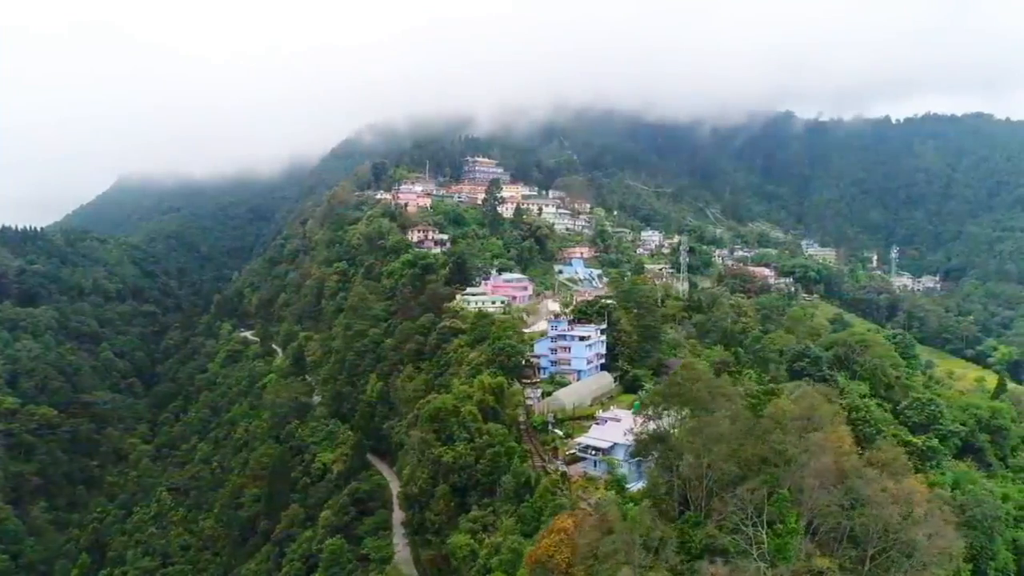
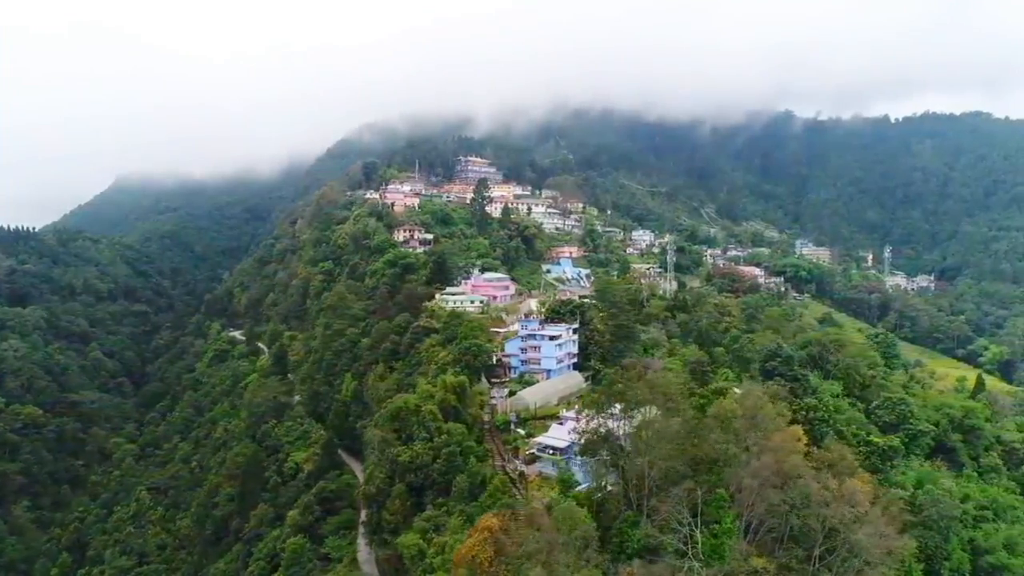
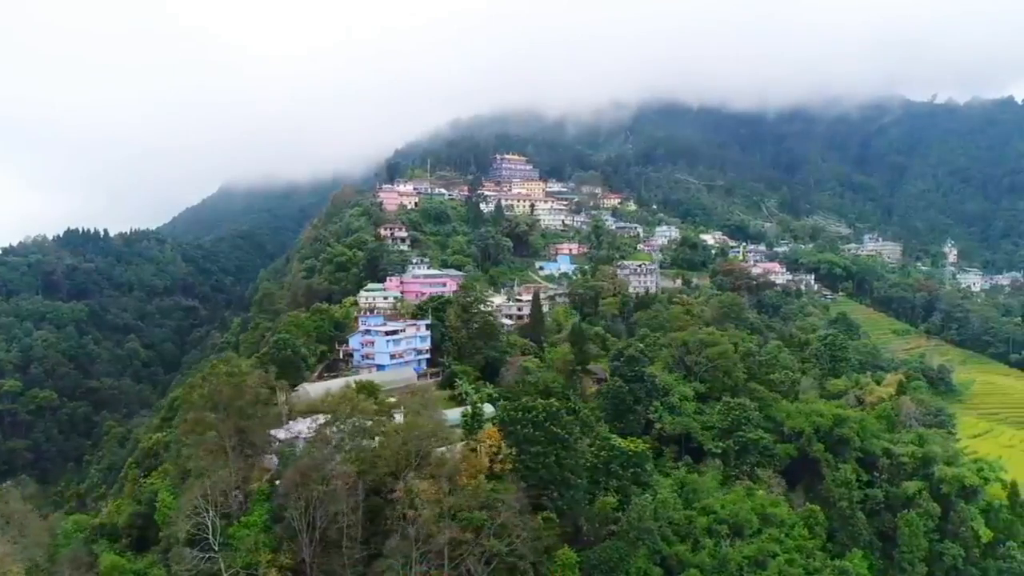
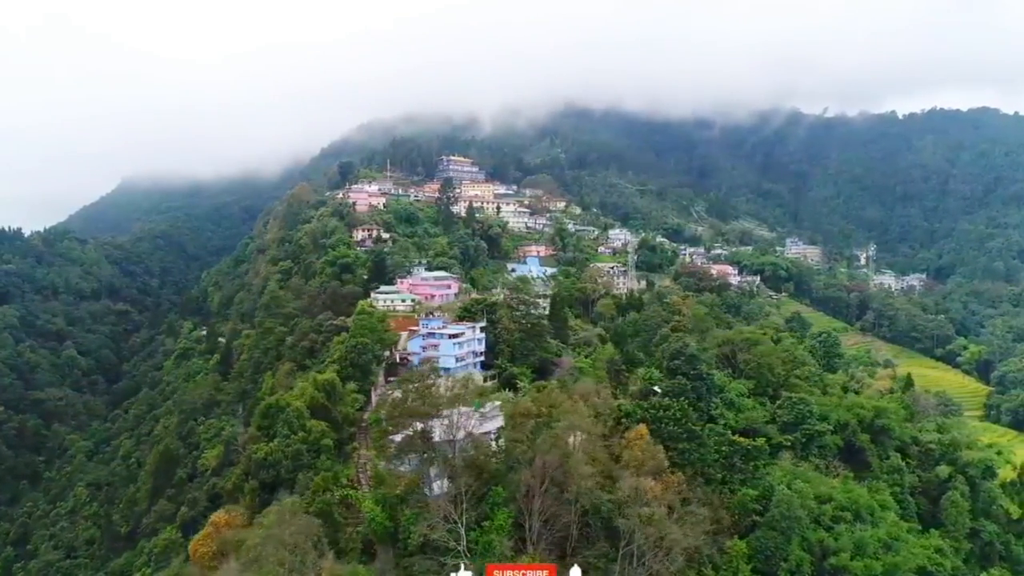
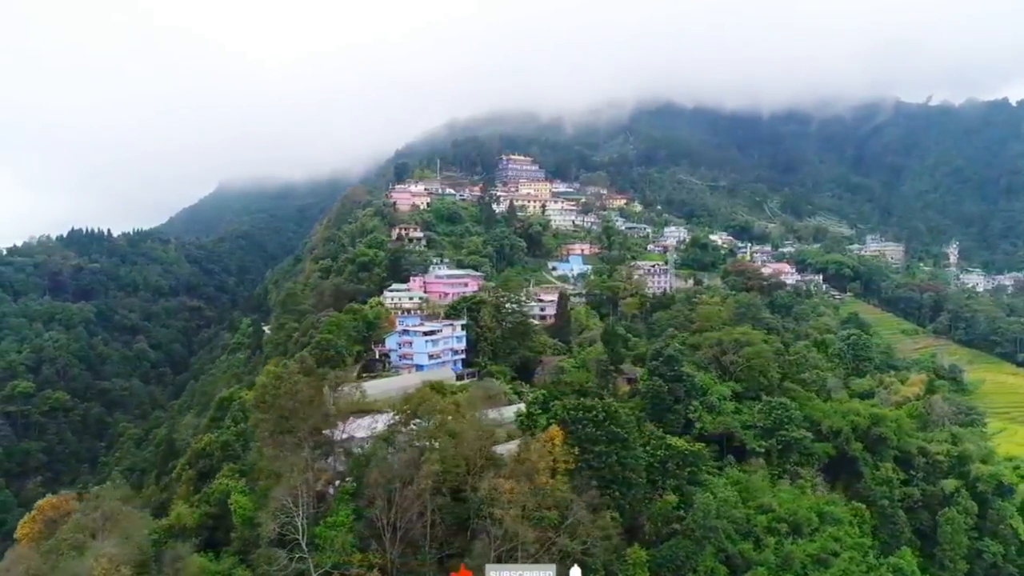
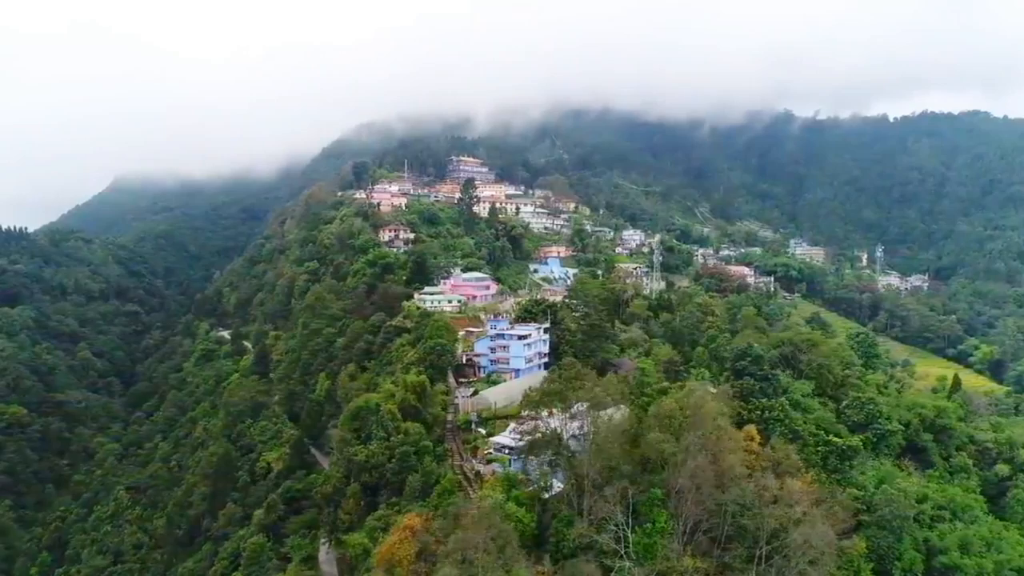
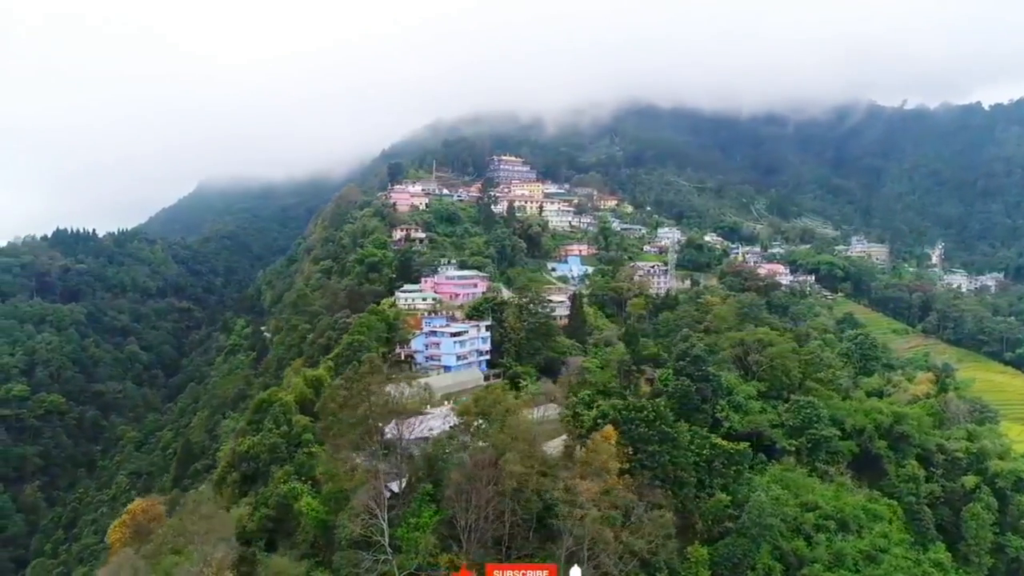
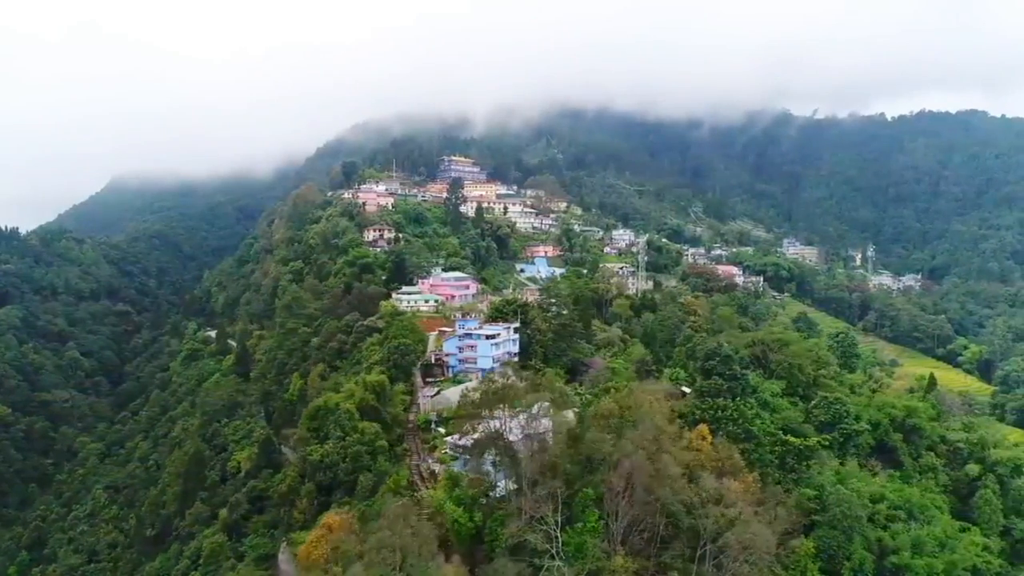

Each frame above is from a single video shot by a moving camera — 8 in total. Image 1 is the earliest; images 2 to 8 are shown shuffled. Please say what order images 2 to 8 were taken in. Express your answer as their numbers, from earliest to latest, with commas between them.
2, 6, 8, 4, 7, 5, 3
